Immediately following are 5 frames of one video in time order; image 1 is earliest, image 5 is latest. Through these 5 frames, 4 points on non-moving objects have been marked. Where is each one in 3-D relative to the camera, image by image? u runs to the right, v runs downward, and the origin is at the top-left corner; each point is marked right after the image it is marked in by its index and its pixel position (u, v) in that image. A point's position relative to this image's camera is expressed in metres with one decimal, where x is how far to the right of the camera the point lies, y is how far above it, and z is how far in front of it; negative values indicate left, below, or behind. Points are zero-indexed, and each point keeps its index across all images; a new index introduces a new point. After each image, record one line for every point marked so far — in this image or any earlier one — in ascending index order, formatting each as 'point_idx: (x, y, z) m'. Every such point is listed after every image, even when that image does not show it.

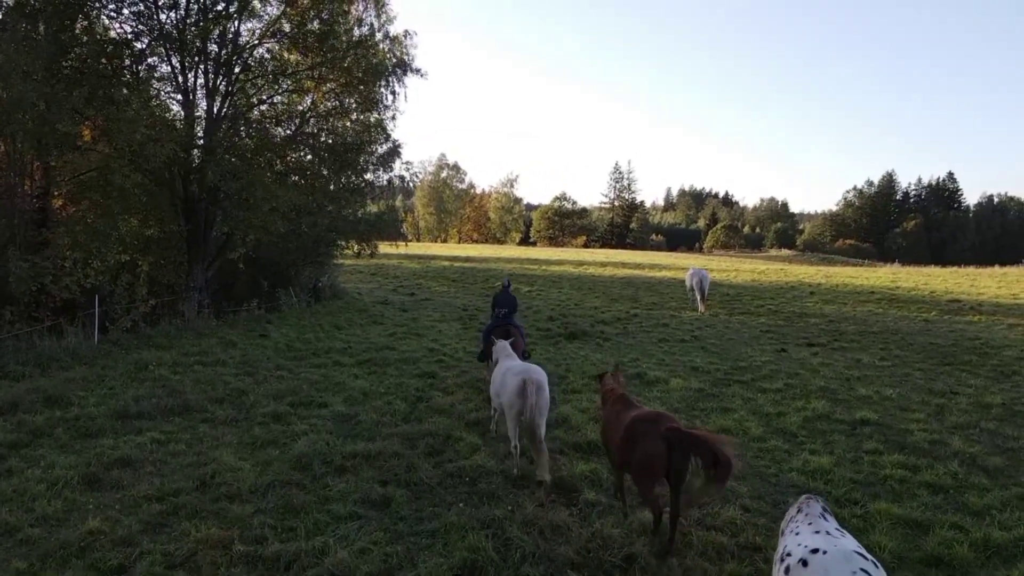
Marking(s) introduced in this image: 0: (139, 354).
0: (-5.8, -1.0, +12.3) m
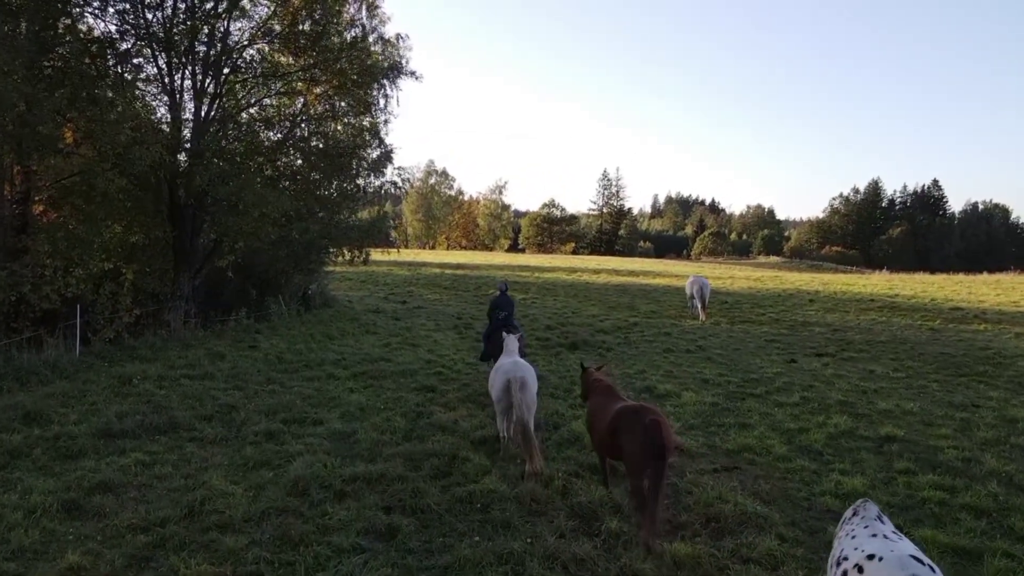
0: (-5.8, -1.2, +11.8) m
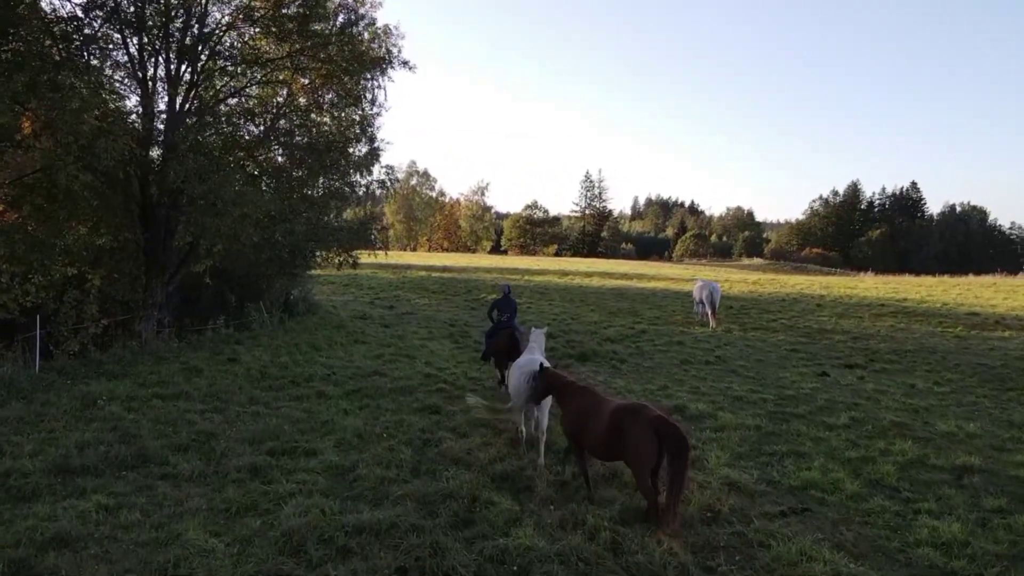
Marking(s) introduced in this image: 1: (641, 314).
0: (-5.6, -1.3, +10.5) m
1: (+3.2, -0.6, +19.5) m
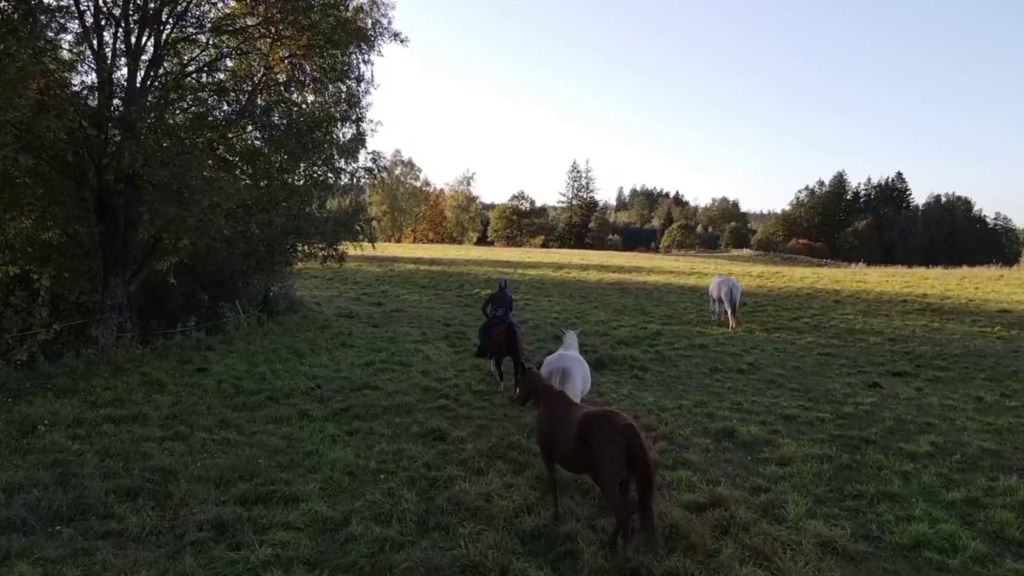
0: (-5.5, -1.3, +8.9) m
1: (+3.2, -0.5, +18.1) m
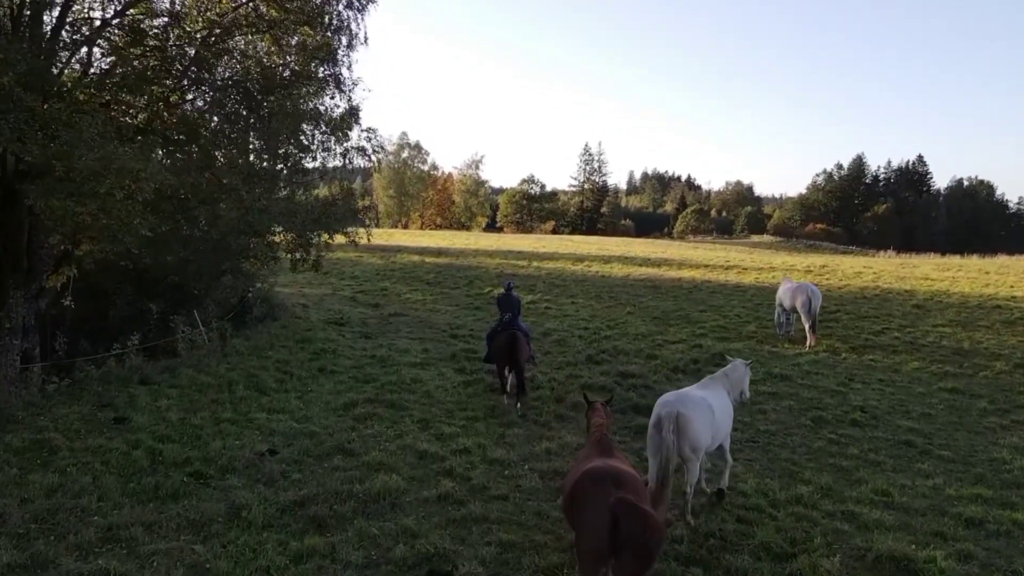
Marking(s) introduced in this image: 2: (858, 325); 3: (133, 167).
0: (-5.2, -1.6, +6.0) m
1: (+3.5, -0.6, +15.0) m
2: (+6.2, -0.7, +14.3) m
3: (-3.6, +1.2, +7.7) m
